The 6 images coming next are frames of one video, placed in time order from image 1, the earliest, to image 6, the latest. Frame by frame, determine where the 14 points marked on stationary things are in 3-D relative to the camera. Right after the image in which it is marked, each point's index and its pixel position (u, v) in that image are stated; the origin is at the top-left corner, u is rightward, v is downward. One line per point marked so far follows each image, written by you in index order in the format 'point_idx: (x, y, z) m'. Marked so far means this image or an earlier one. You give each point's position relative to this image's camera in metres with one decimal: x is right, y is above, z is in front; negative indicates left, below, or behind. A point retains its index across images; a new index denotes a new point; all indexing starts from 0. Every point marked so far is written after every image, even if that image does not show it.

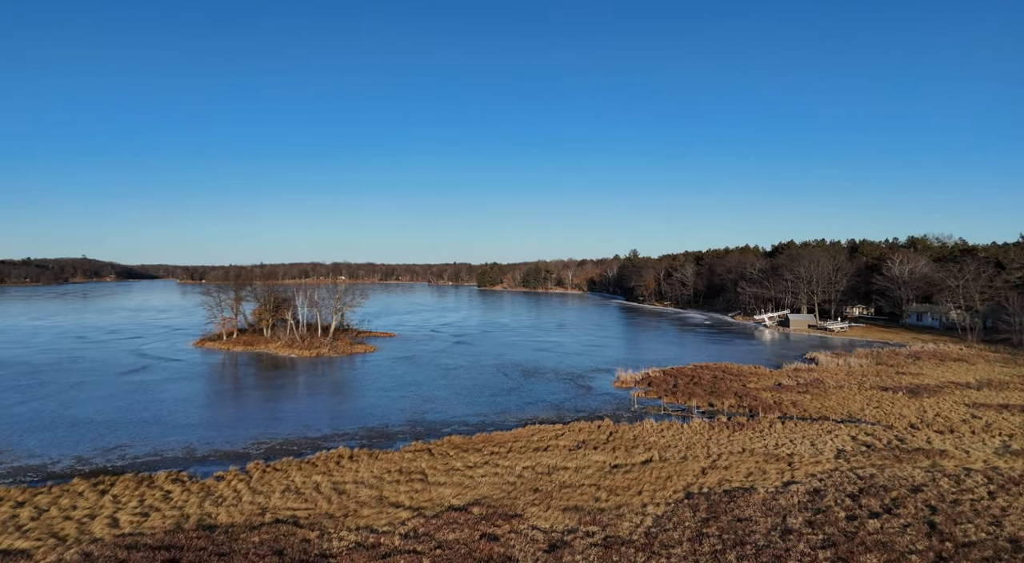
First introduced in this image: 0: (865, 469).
0: (+9.6, -5.1, +16.6) m
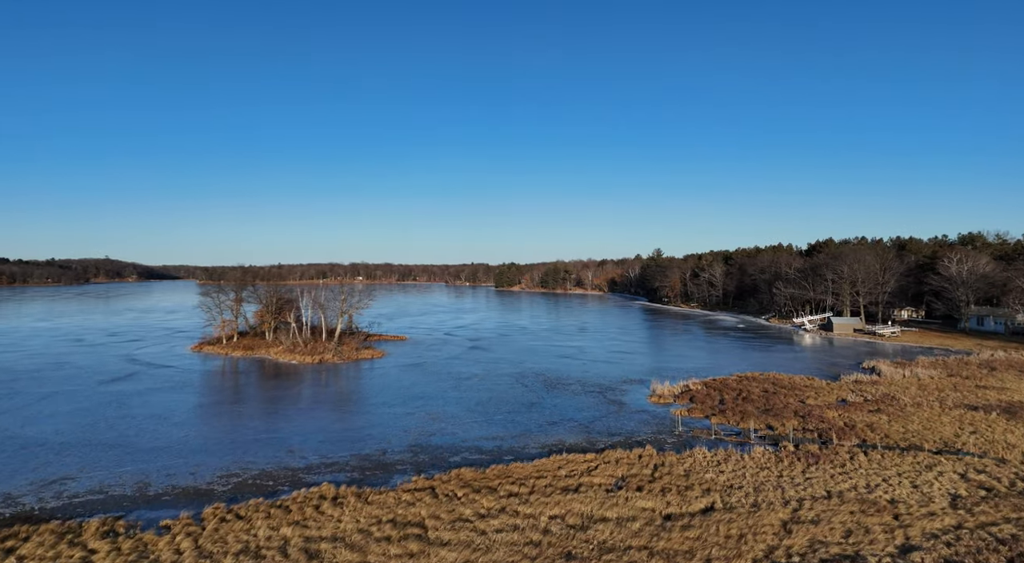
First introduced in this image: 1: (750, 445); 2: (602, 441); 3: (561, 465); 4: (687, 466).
0: (+10.1, -5.1, +12.6) m
1: (+7.3, -5.0, +18.9) m
2: (+2.9, -5.2, +19.9) m
3: (+1.4, -5.1, +17.2) m
4: (+4.8, -5.0, +16.8) m
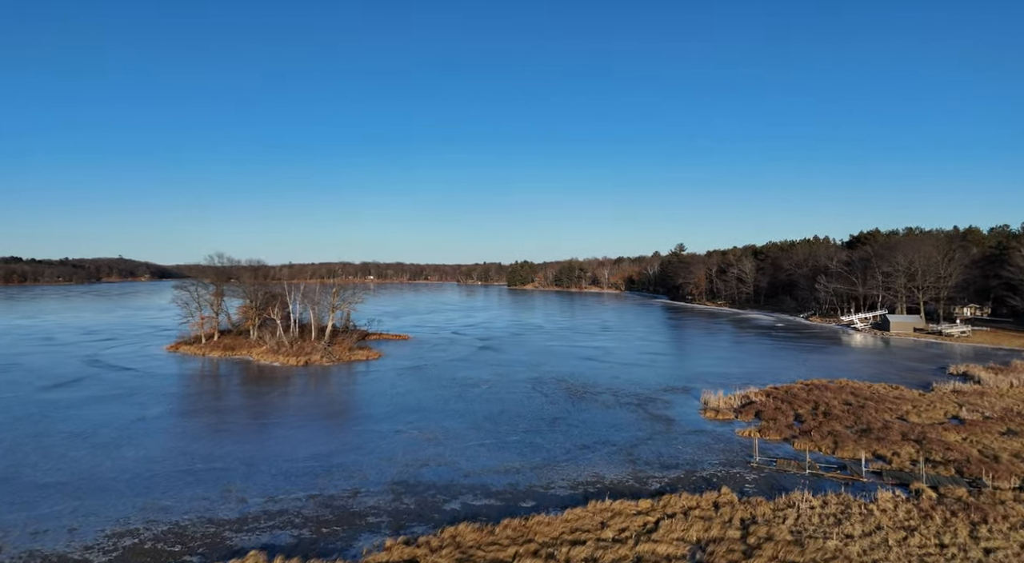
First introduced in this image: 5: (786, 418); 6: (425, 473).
0: (+10.4, -4.5, +7.1) m
1: (+7.8, -4.5, +13.4) m
2: (+3.4, -4.6, +14.6) m
3: (+1.8, -4.6, +11.8) m
4: (+5.2, -4.5, +11.4) m
5: (+8.7, -4.4, +19.6) m
6: (-2.1, -4.7, +15.0) m
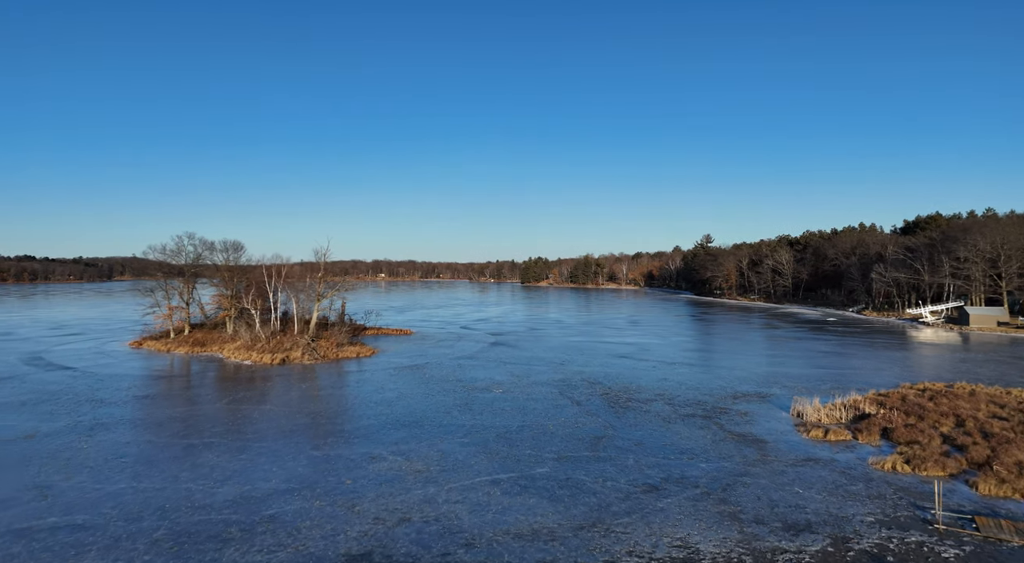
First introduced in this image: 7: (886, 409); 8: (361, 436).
0: (+10.7, -3.7, +1.1) m
1: (+8.2, -3.7, +7.5) m
2: (+3.8, -3.8, +8.7) m
3: (+2.2, -3.7, +6.0) m
4: (+5.6, -3.7, +5.4) m
5: (+9.3, -3.5, +13.6) m
6: (-1.7, -3.8, +9.2) m
7: (+10.2, -3.4, +16.7) m
8: (-3.7, -3.8, +15.2) m
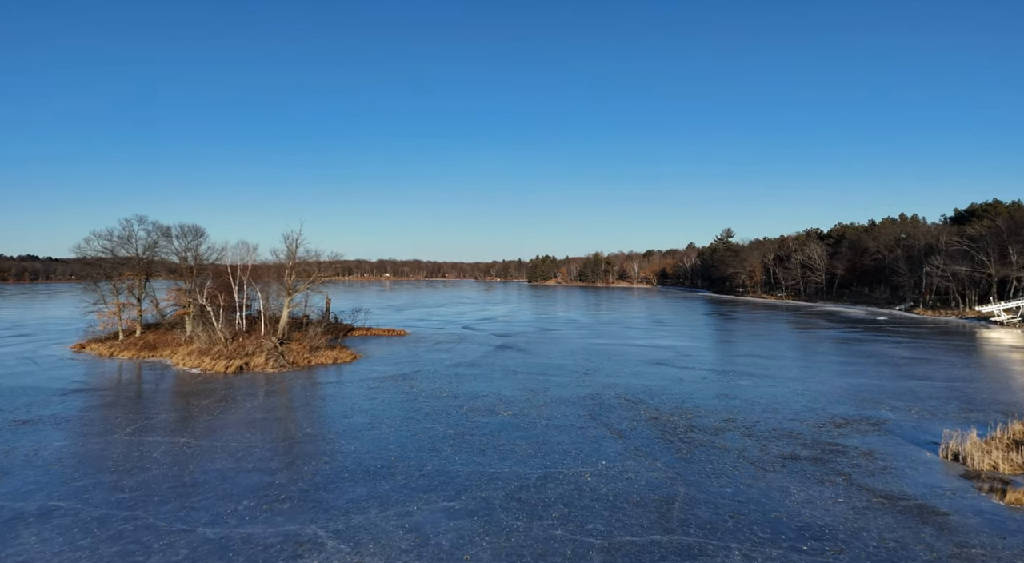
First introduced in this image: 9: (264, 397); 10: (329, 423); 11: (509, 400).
0: (+10.8, -3.3, -4.4) m
1: (+8.4, -3.2, +2.0) m
2: (+4.1, -3.4, +3.3) m
3: (+2.4, -3.3, +0.6) m
4: (+5.8, -3.3, 0.0) m
5: (+9.6, -3.1, +8.1) m
6: (-1.4, -3.4, +3.9) m
7: (+10.5, -3.0, +11.3) m
8: (-3.4, -3.4, +9.8) m
9: (-7.8, -3.9, +19.3) m
10: (-4.4, -3.5, +14.8) m
11: (0.0, -3.2, +16.8) m
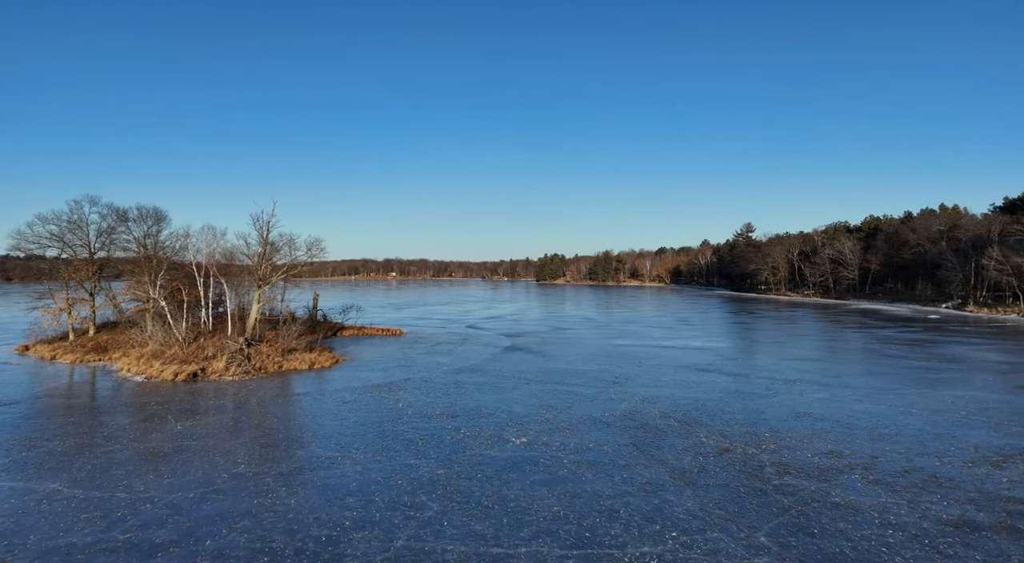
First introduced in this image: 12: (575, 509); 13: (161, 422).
0: (+10.9, -2.9, -8.6) m
1: (+8.5, -2.9, -2.1) m
2: (+4.2, -3.0, -0.8) m
3: (+2.5, -3.0, -3.5) m
4: (+5.9, -2.9, -4.1) m
5: (+9.7, -2.7, +4.0) m
6: (-1.3, -3.1, -0.1) m
7: (+10.7, -2.7, +7.1) m
8: (-3.2, -3.1, +5.8) m
9: (-7.5, -3.6, +15.4) m
10: (-4.1, -3.1, +10.8) m
11: (+0.2, -2.8, +12.7) m
12: (+0.8, -2.9, +8.0) m
13: (-7.7, -3.7, +13.5) m
